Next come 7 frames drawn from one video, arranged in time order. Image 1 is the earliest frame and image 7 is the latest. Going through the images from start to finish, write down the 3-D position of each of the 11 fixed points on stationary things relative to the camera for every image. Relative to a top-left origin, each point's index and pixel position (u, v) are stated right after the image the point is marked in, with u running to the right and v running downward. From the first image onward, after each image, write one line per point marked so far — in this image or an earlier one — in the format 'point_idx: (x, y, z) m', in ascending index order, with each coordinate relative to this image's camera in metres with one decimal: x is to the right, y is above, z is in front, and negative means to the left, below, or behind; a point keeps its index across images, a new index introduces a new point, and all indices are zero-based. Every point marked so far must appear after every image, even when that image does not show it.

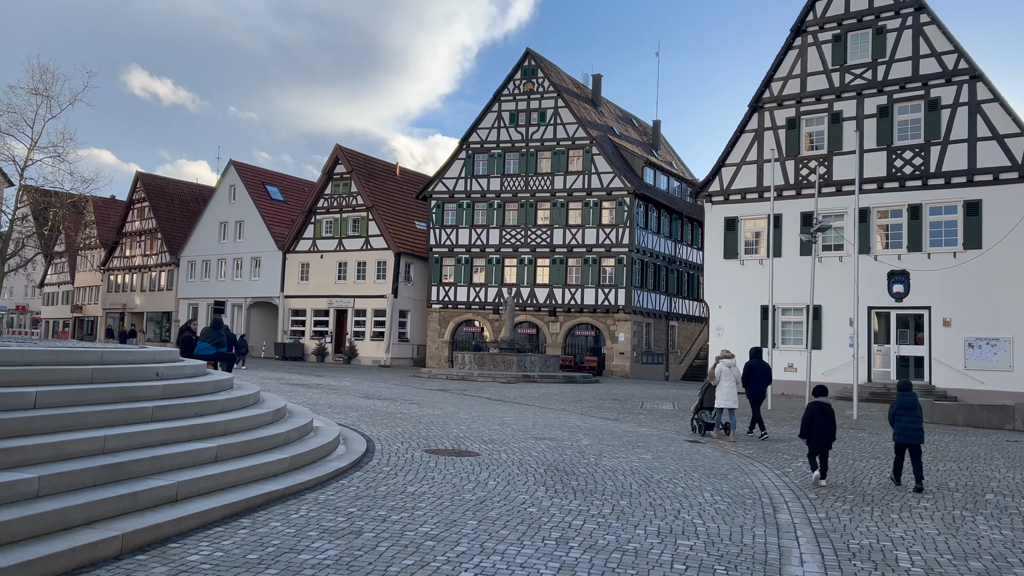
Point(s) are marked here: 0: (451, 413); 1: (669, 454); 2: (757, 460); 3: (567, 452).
0: (-1.3, -2.6, +16.4) m
1: (+2.4, -2.5, +12.2) m
2: (+3.8, -2.7, +12.5) m
3: (+0.8, -2.3, +11.3) m
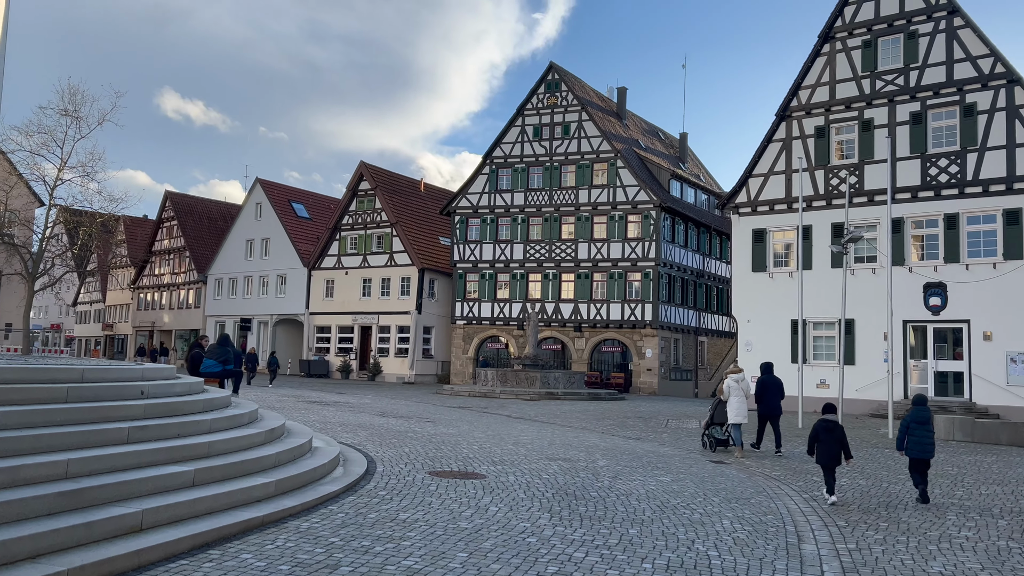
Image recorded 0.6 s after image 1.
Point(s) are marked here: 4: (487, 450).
0: (-0.9, -2.9, +15.8) m
1: (+2.5, -2.7, +11.6) m
2: (+4.0, -2.8, +11.8) m
3: (+0.9, -2.5, +10.8) m
4: (-0.4, -2.6, +12.6) m
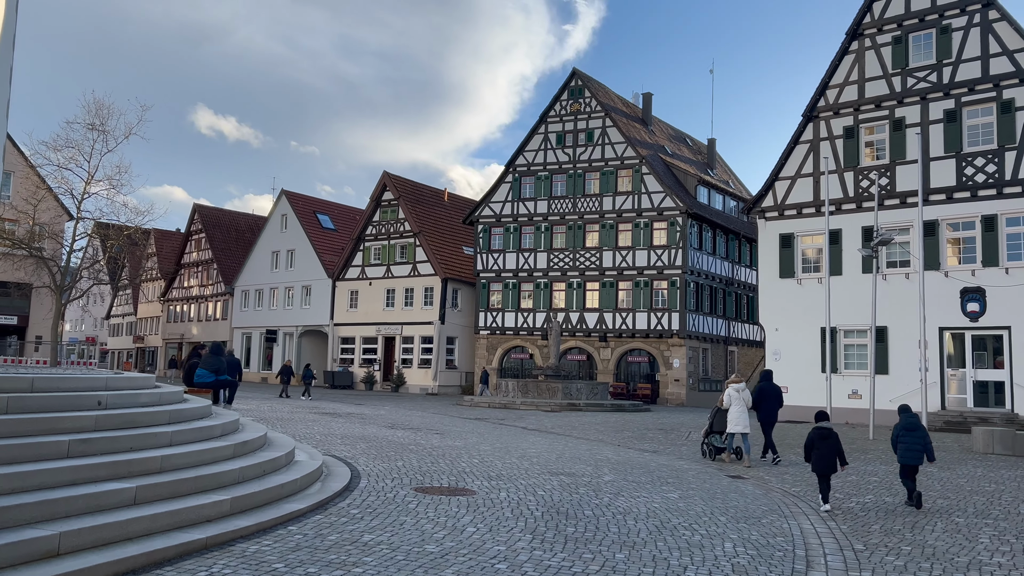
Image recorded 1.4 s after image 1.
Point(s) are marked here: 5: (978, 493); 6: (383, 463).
0: (-0.8, -3.0, +15.2) m
1: (+2.5, -2.7, +10.8) m
2: (+4.0, -2.9, +10.9) m
3: (+0.9, -2.5, +10.1) m
4: (-0.4, -2.7, +12.0) m
5: (+6.6, -2.9, +11.5) m
6: (-1.8, -2.5, +11.3) m
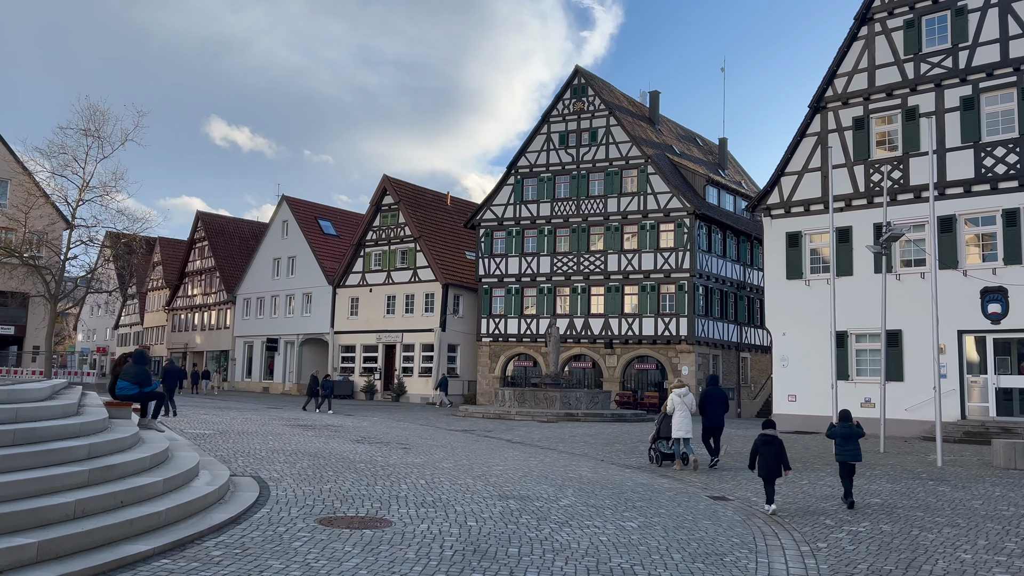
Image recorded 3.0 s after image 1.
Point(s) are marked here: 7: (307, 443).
0: (-1.4, -3.0, +13.9) m
1: (+1.8, -2.7, +9.4) m
2: (+3.2, -2.8, +9.5) m
3: (+0.1, -2.5, +8.7) m
4: (-1.1, -2.6, +10.6) m
5: (+5.9, -2.9, +10.0) m
6: (-2.5, -2.5, +10.0) m
7: (-4.1, -3.1, +16.1) m
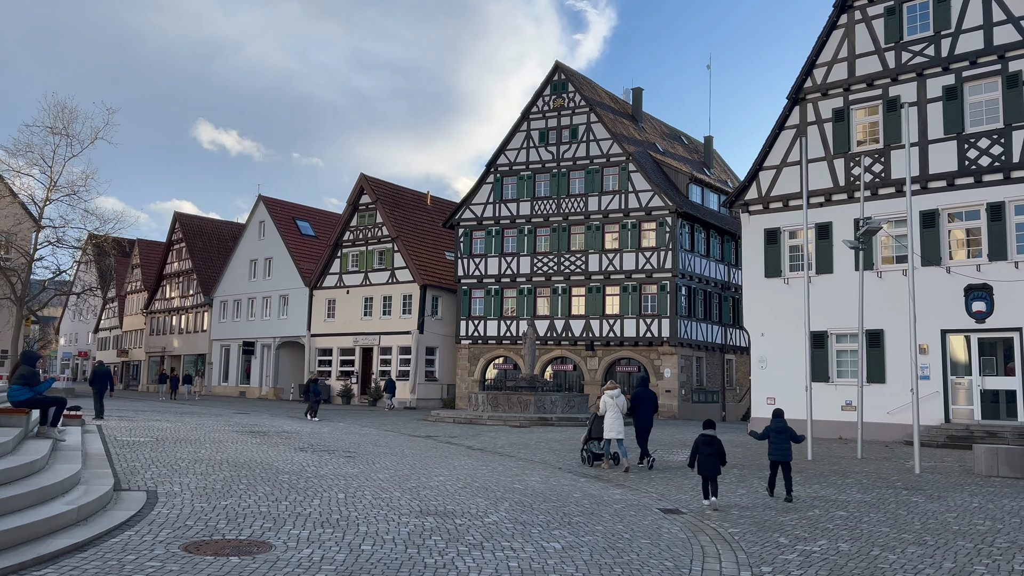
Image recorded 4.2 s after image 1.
0: (-2.3, -3.0, +12.9) m
1: (+0.9, -2.6, +8.4) m
2: (+2.4, -2.7, +8.5) m
3: (-0.8, -2.4, +7.7) m
4: (-2.0, -2.6, +9.6) m
5: (+5.1, -2.8, +9.0) m
6: (-3.4, -2.4, +9.0) m
7: (-5.0, -3.1, +15.1) m
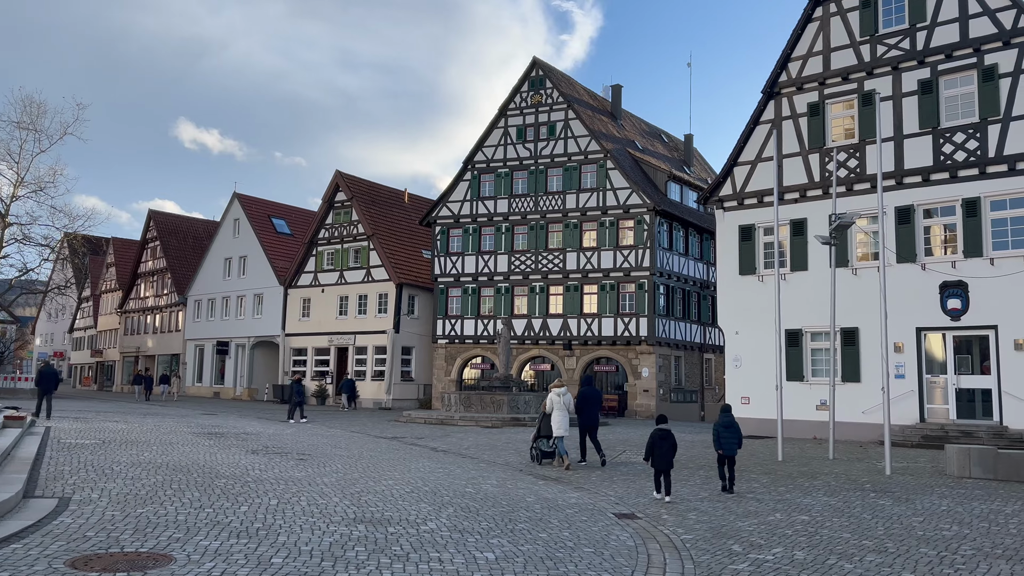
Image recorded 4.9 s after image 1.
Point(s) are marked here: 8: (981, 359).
0: (-3.0, -2.9, +12.3) m
1: (+0.3, -2.5, +7.9) m
2: (+1.7, -2.6, +8.0) m
3: (-1.4, -2.3, +7.1) m
4: (-2.6, -2.5, +9.0) m
5: (+4.4, -2.7, +8.5) m
6: (-4.1, -2.3, +8.4) m
7: (-5.8, -3.0, +14.5) m
8: (+11.5, -1.7, +19.7) m
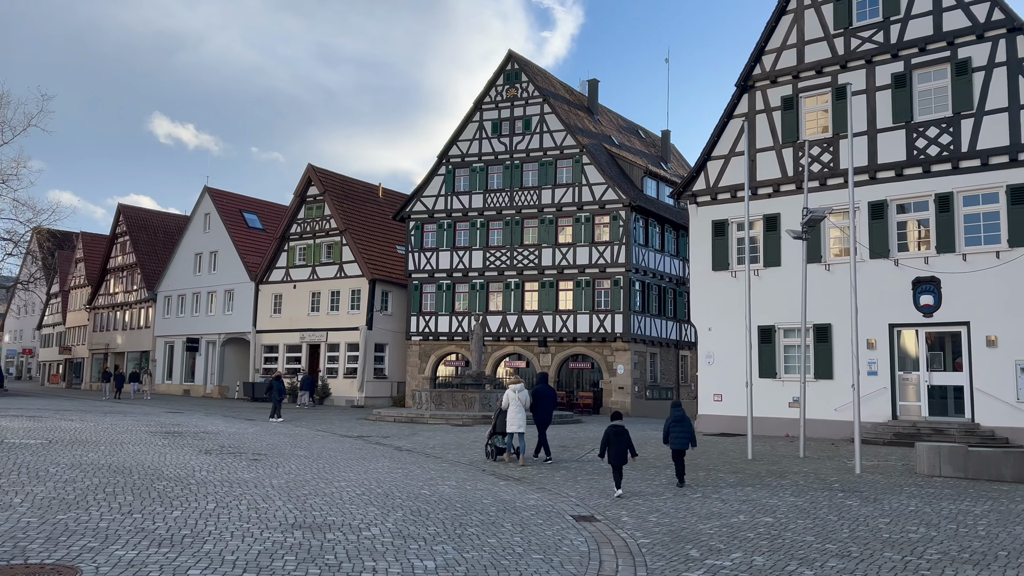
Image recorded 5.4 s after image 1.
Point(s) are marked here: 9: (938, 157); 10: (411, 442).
0: (-3.6, -2.8, +11.8) m
1: (-0.2, -2.5, +7.4) m
2: (+1.2, -2.6, +7.6) m
3: (-1.9, -2.3, +6.6) m
4: (-3.2, -2.4, +8.5) m
5: (+3.9, -2.6, +8.2) m
6: (-4.6, -2.2, +7.8) m
7: (-6.4, -2.9, +13.9) m
8: (+10.7, -1.6, +19.5) m
9: (+10.6, +3.3, +19.9) m
10: (-2.5, -3.8, +19.7) m
